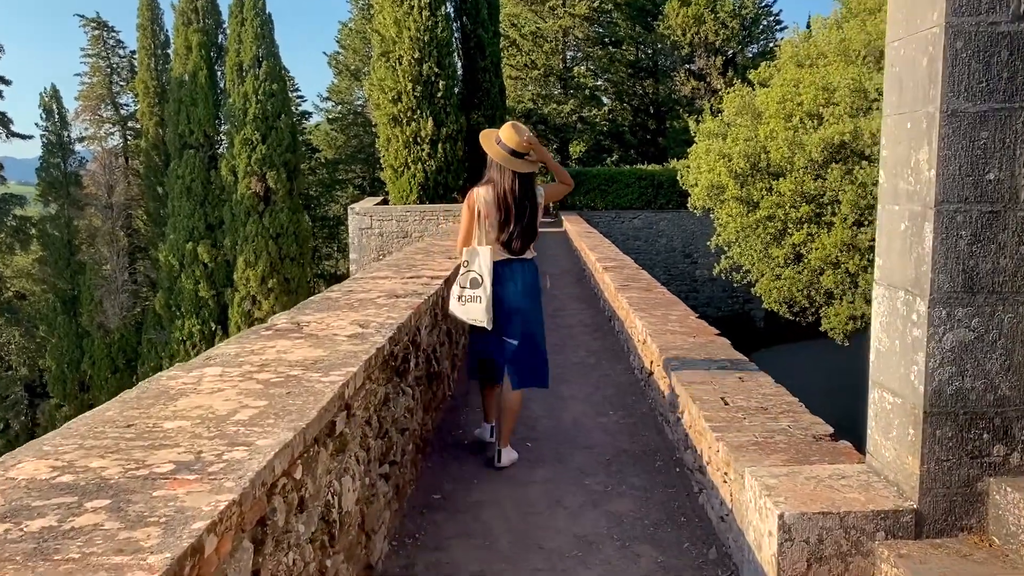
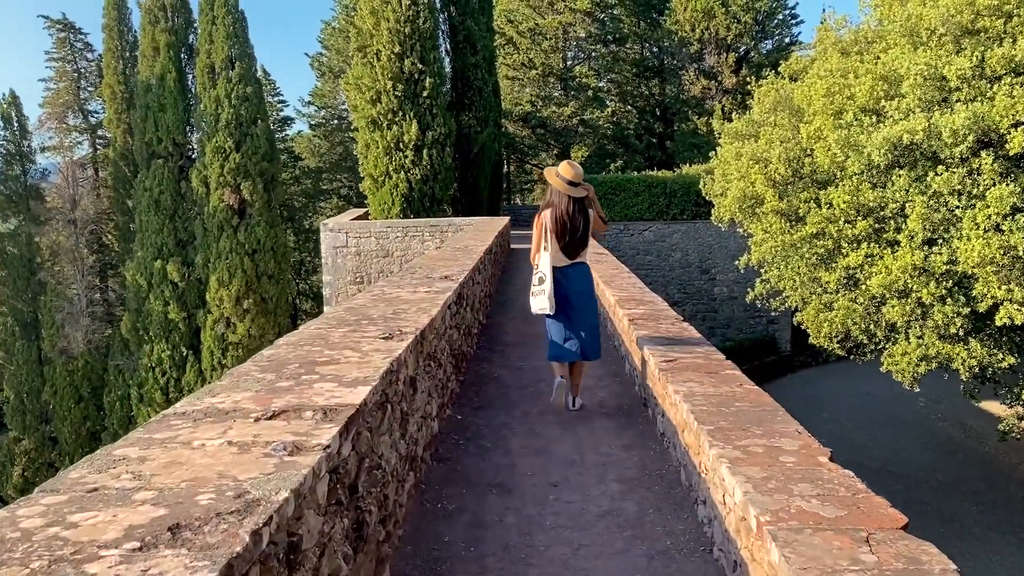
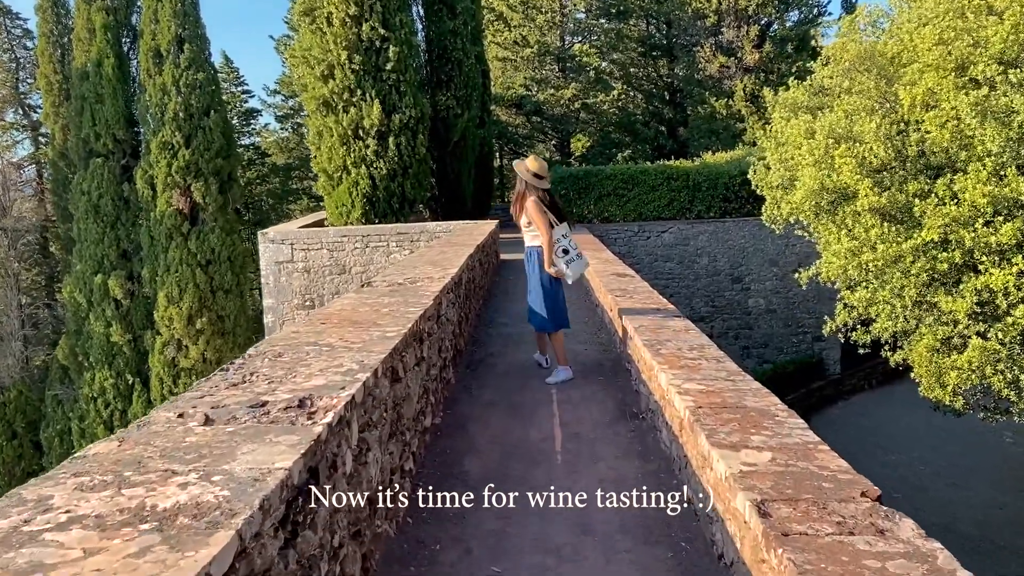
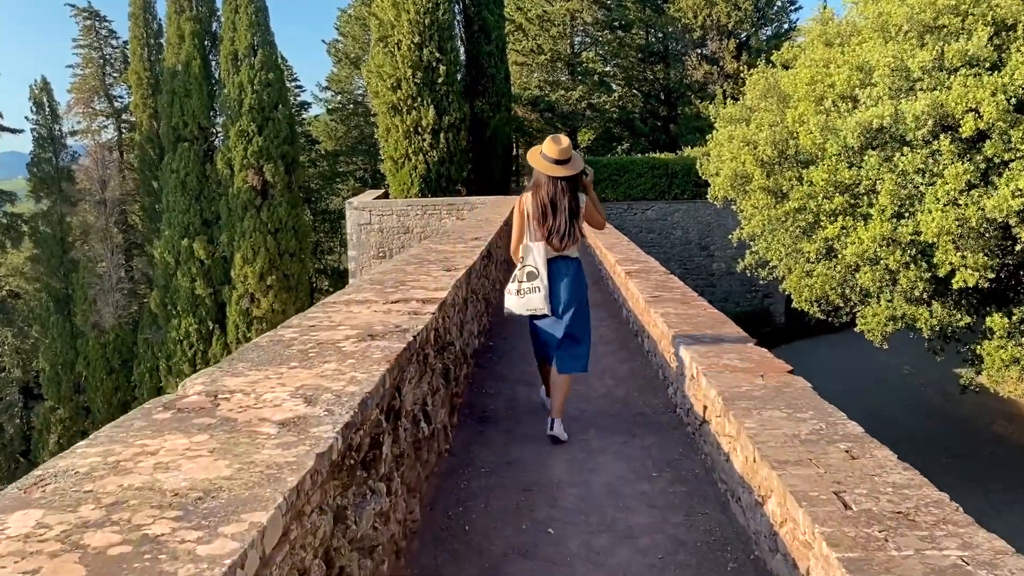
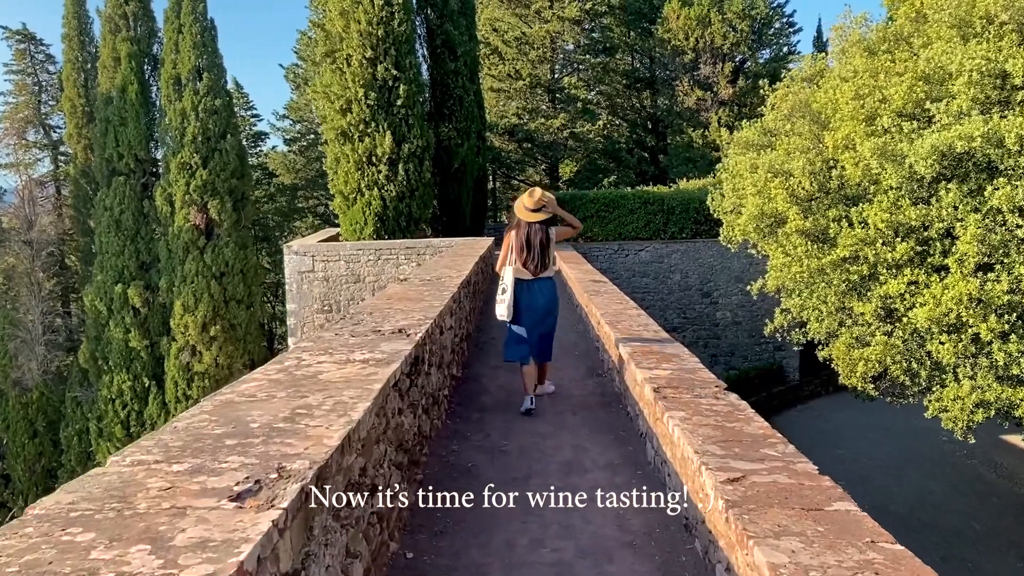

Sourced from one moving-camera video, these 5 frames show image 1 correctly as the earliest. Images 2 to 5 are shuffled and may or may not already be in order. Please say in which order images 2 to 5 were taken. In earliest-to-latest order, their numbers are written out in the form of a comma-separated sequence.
4, 2, 5, 3
